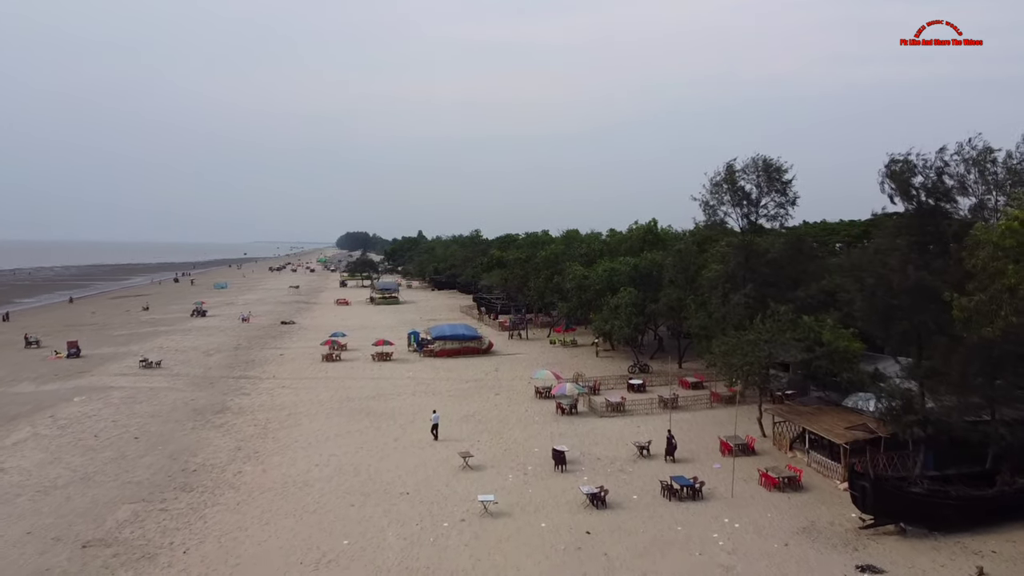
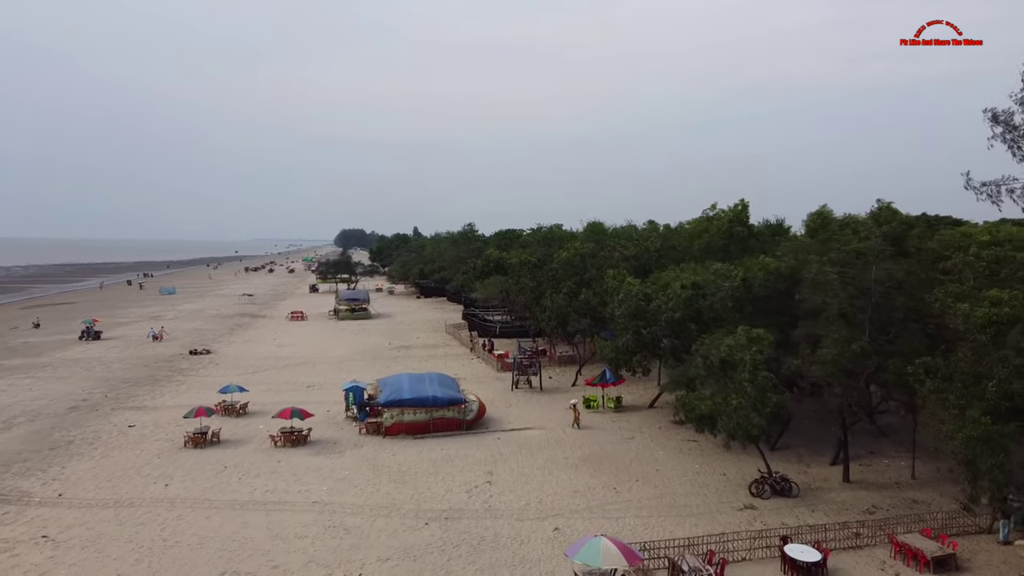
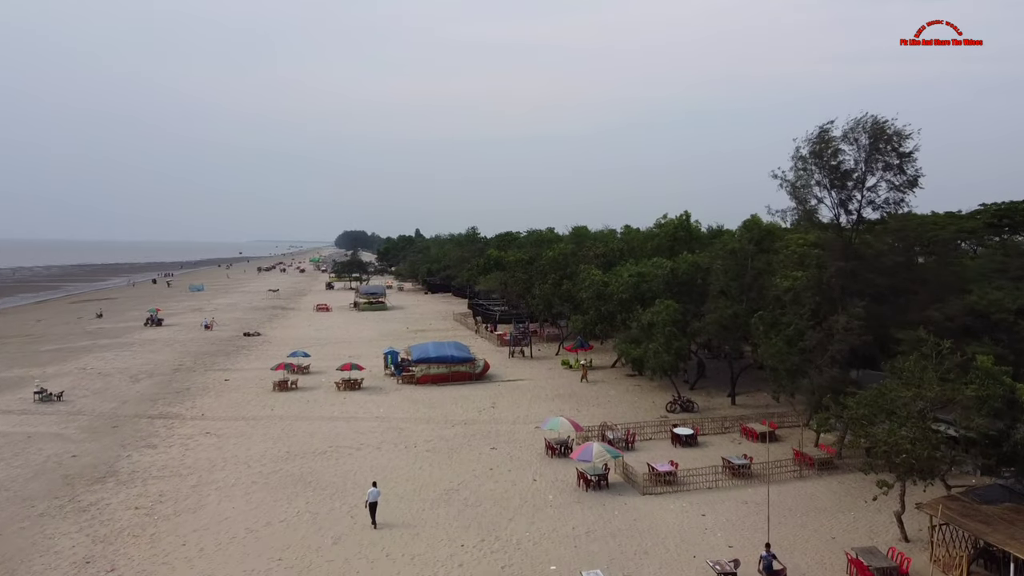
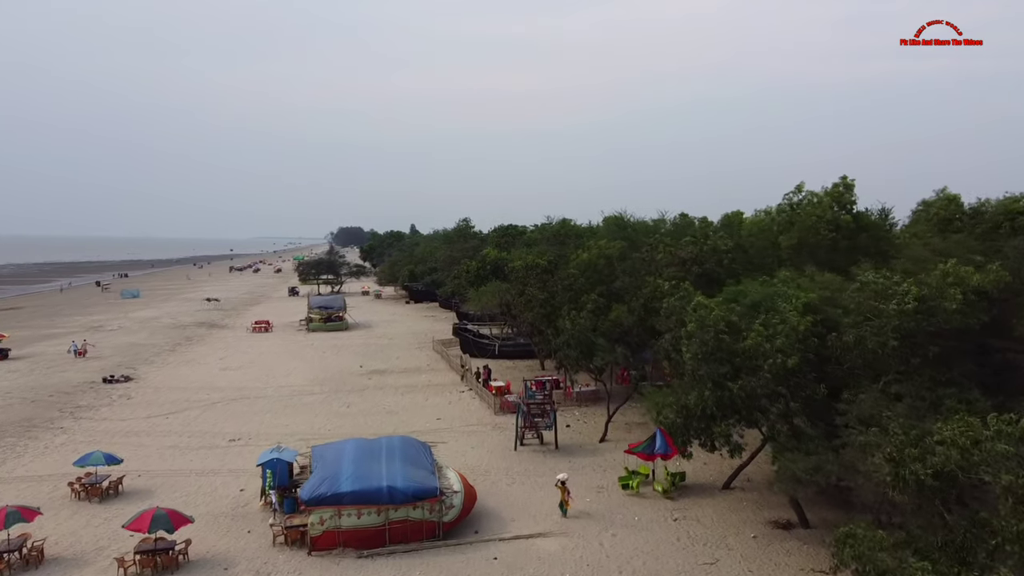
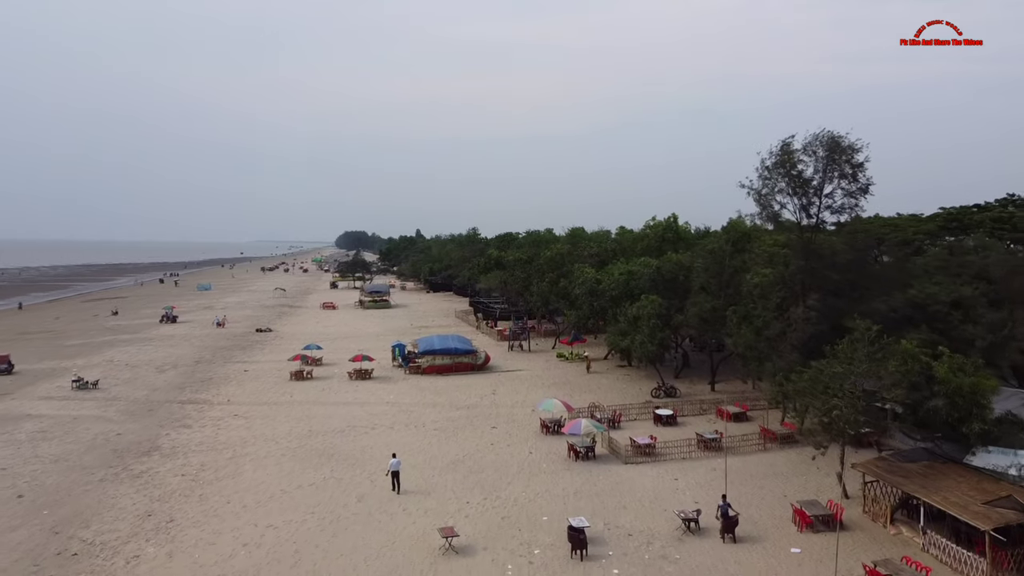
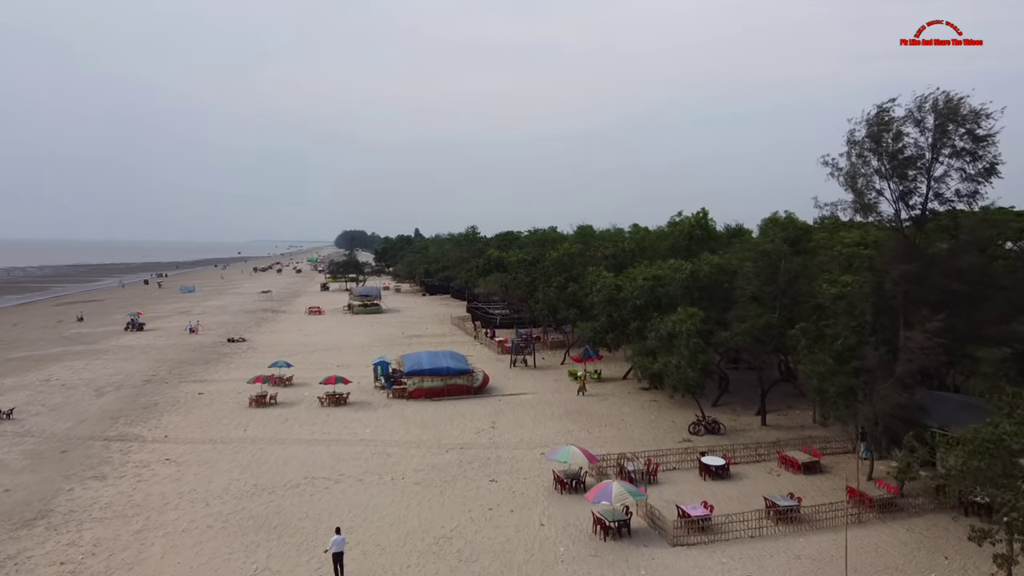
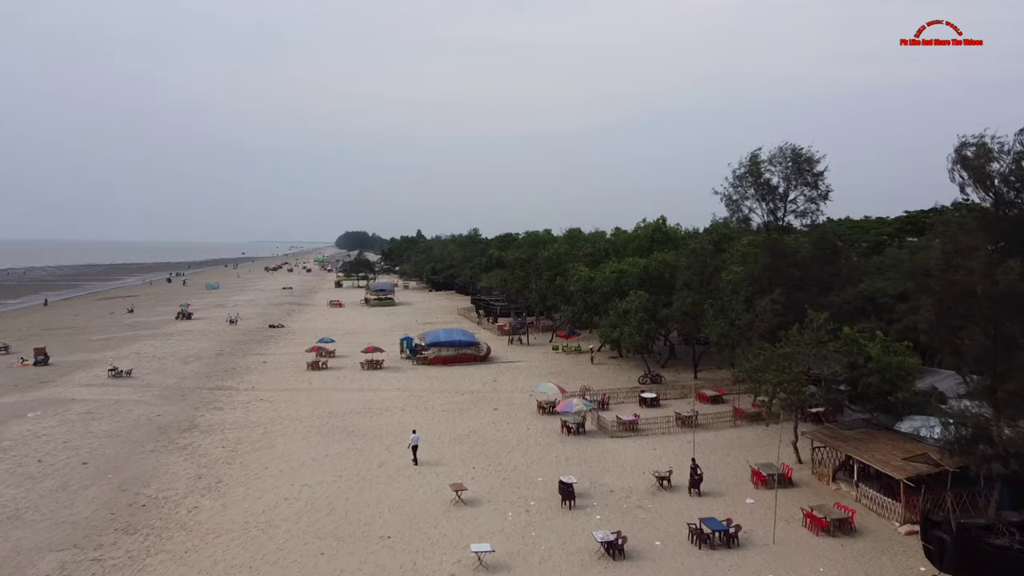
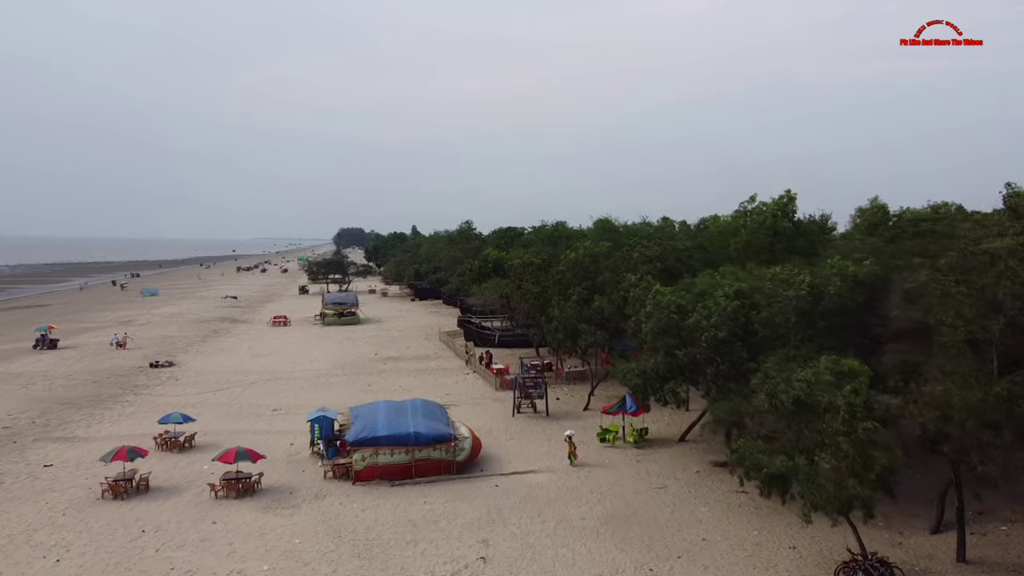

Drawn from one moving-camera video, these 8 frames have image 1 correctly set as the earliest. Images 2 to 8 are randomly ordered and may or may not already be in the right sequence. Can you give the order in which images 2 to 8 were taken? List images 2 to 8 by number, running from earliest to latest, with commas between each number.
7, 5, 3, 6, 2, 8, 4
